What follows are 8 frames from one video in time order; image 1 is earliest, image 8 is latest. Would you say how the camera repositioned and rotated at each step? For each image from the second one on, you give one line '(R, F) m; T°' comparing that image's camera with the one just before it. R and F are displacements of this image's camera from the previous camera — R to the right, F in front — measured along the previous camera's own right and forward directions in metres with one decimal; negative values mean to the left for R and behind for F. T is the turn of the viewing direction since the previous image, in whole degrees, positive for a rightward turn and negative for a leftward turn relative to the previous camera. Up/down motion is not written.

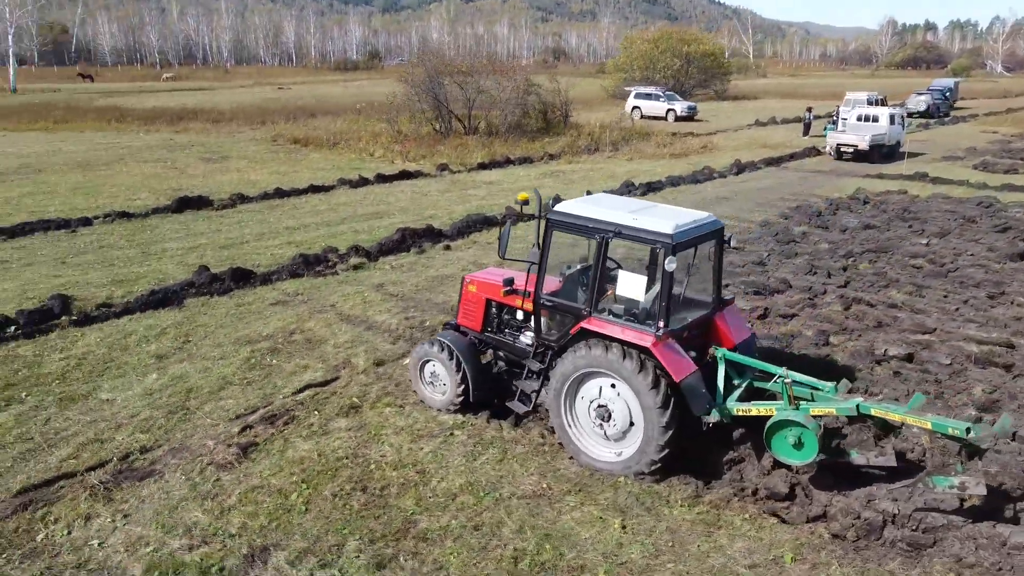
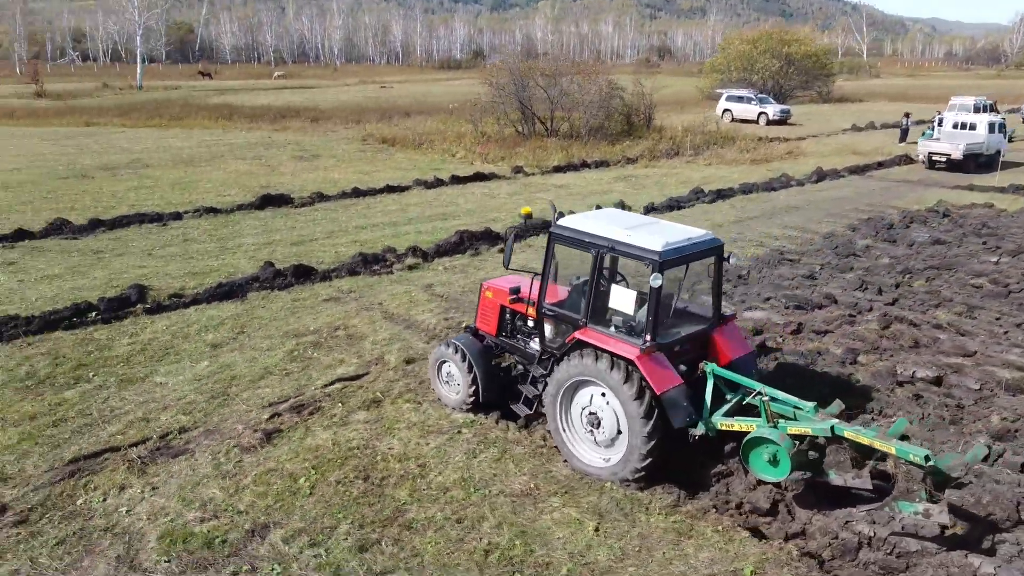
(+0.6, -0.2) m; -7°
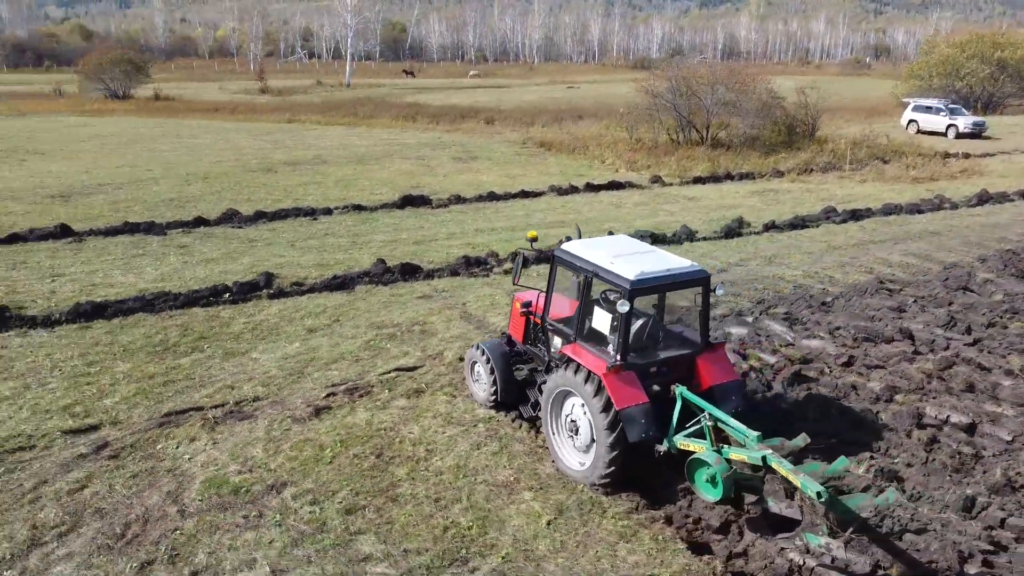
(+1.4, -0.5) m; -13°
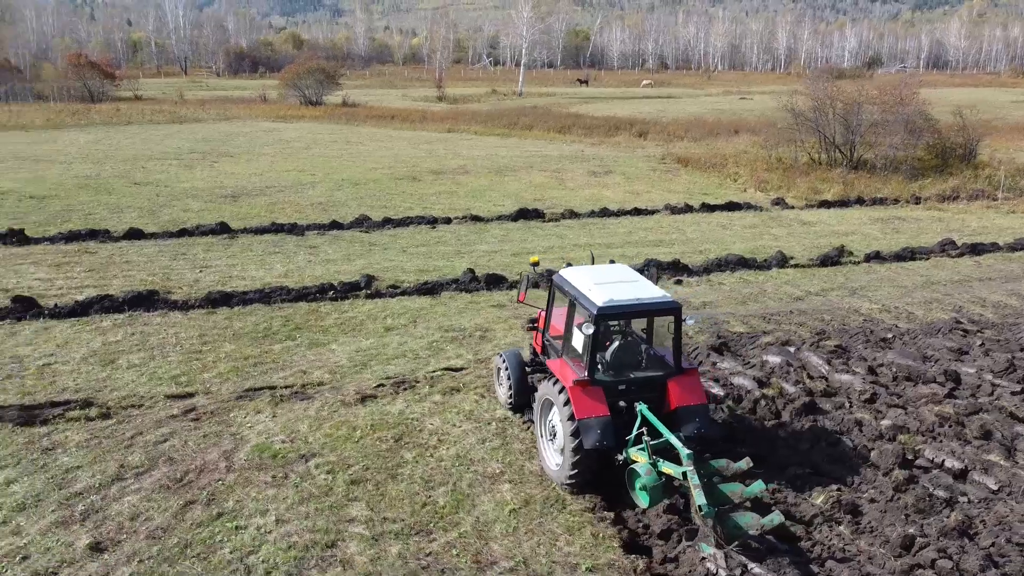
(+1.5, -0.7) m; -12°
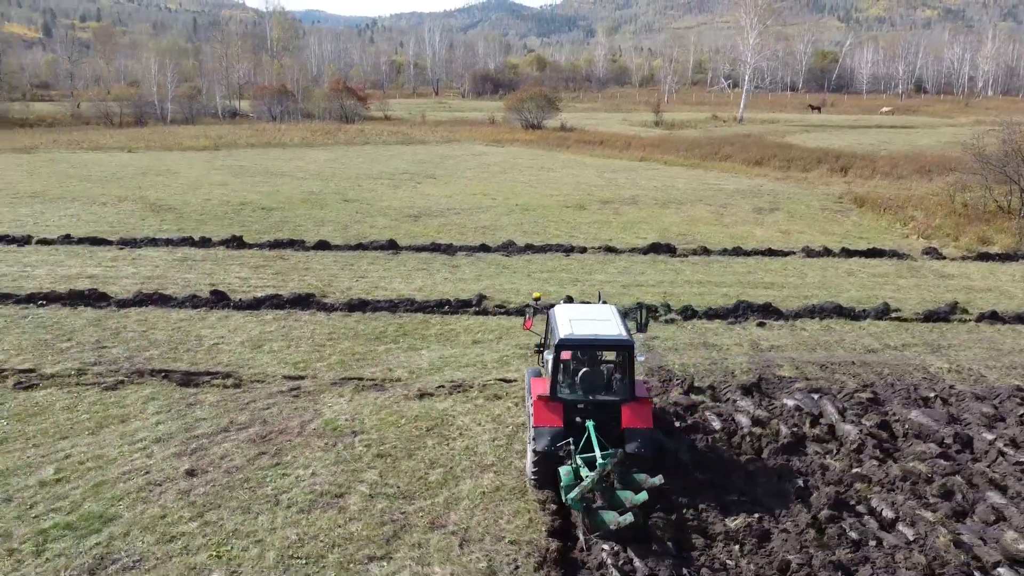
(+2.3, -1.3) m; -16°
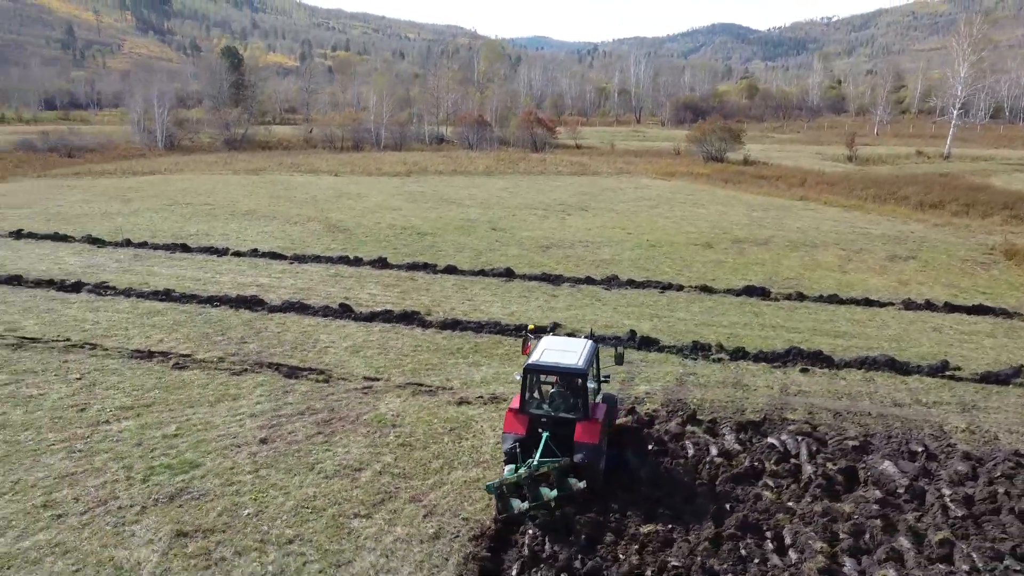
(+2.6, -1.6) m; -15°
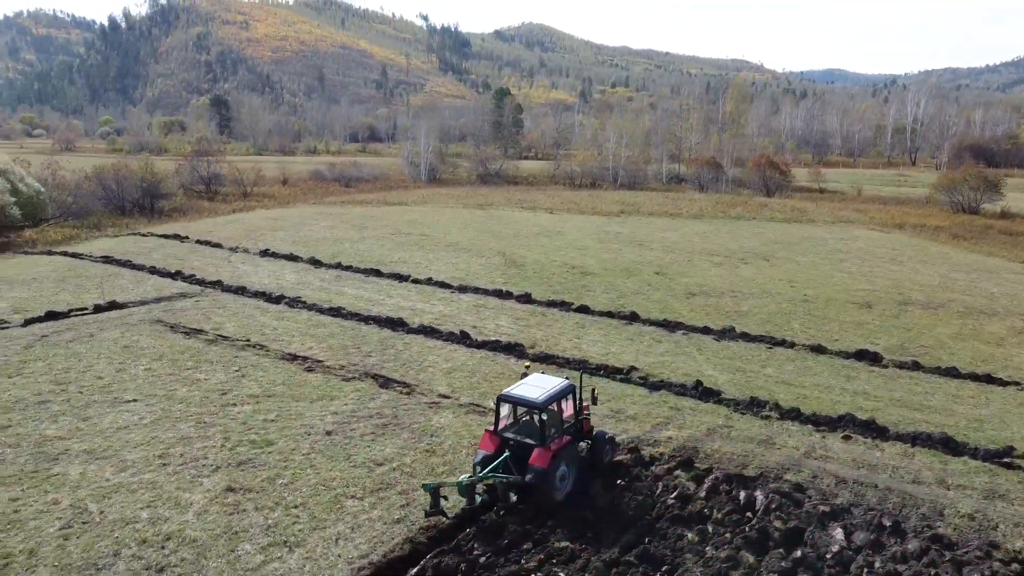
(+3.9, -1.3) m; -19°
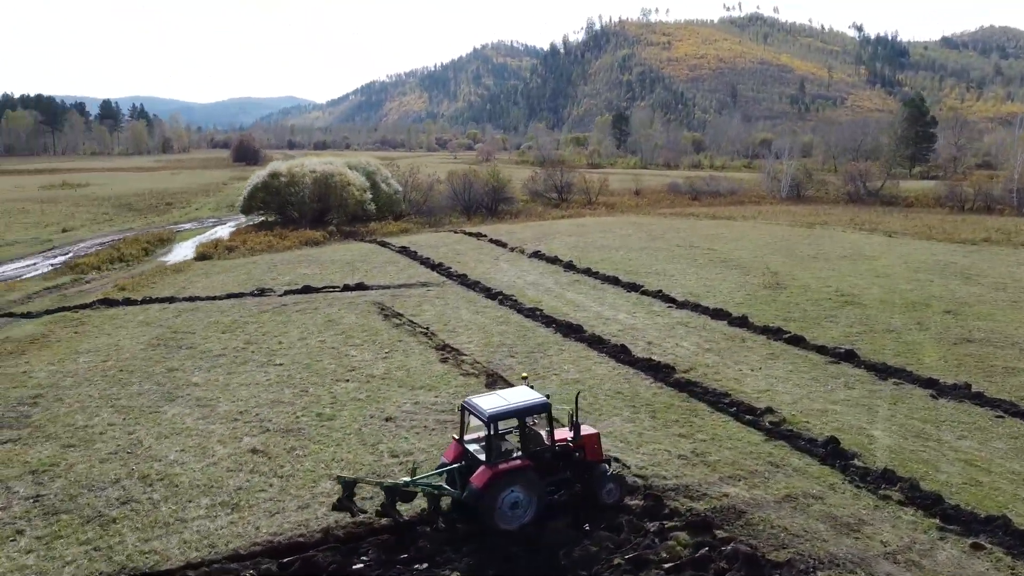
(+5.1, +2.4) m; -28°
